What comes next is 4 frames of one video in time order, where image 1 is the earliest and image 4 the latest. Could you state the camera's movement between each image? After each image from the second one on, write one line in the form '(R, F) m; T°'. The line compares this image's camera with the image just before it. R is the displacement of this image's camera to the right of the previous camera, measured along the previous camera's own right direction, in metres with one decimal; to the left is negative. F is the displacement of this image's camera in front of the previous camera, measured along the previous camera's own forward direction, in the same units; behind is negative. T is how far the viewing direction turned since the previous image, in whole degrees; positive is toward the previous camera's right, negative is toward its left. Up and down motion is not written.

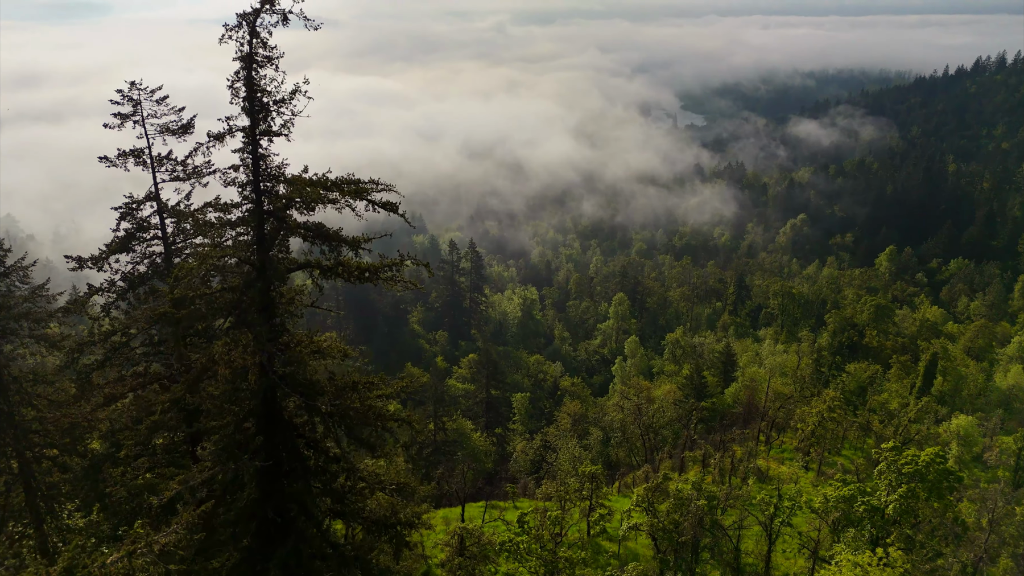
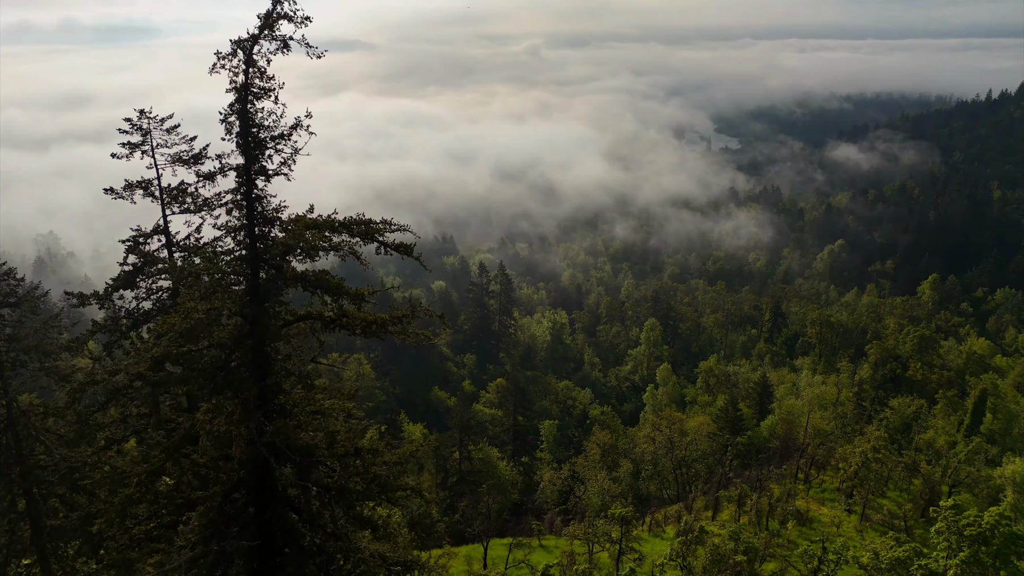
(+0.1, +0.8) m; -2°
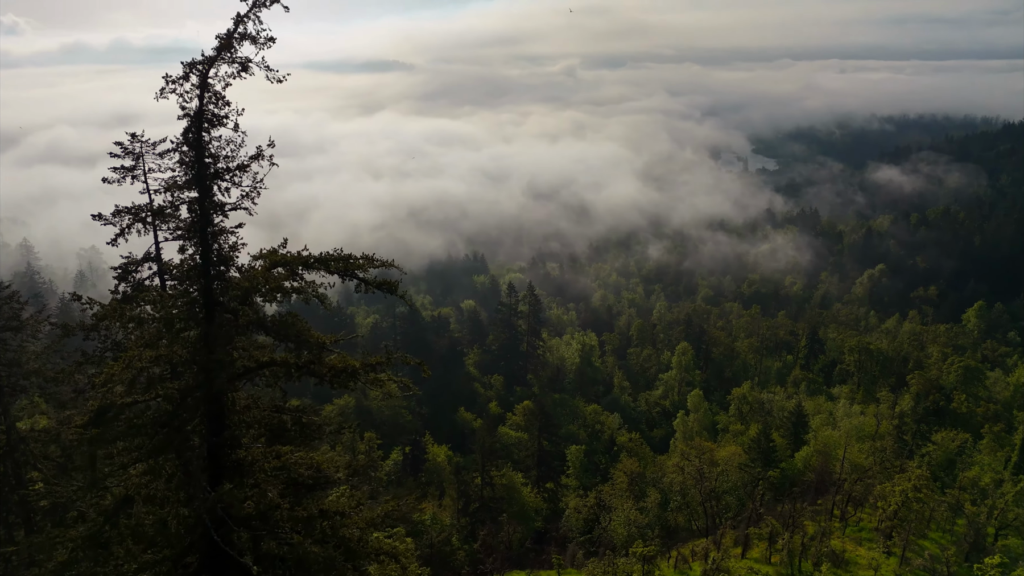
(+0.4, +0.7) m; -3°
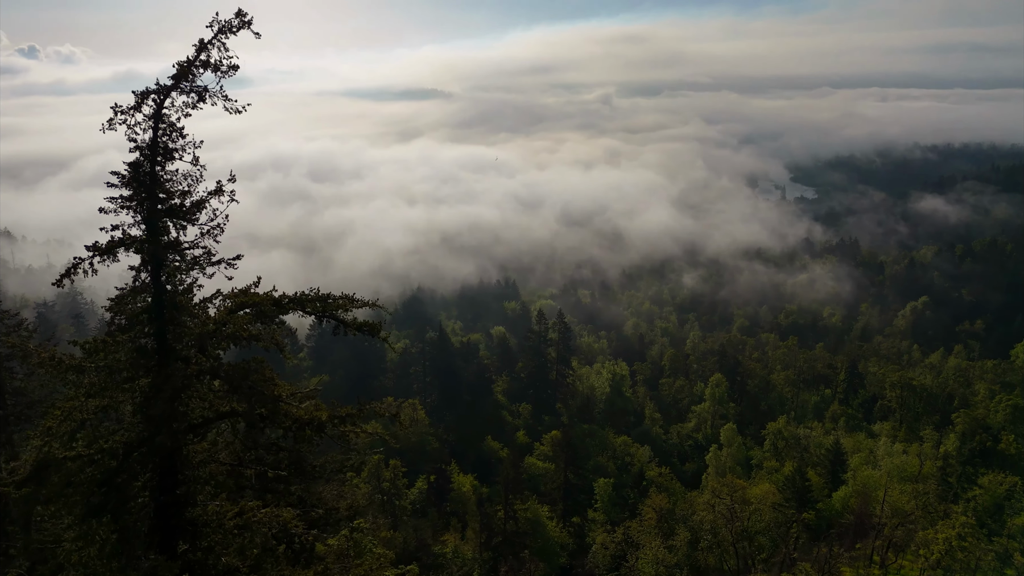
(+0.4, +0.5) m; -3°
